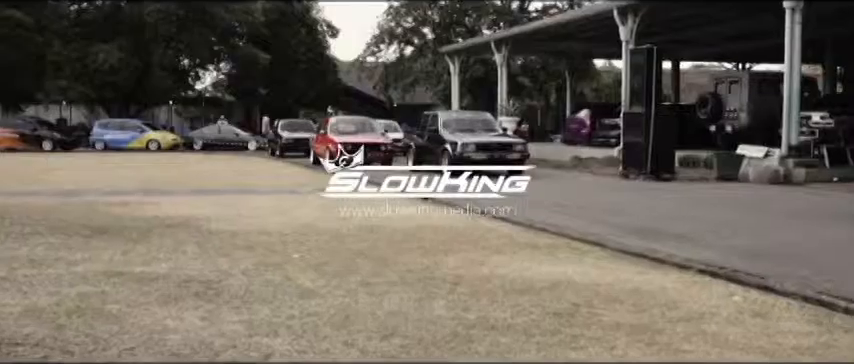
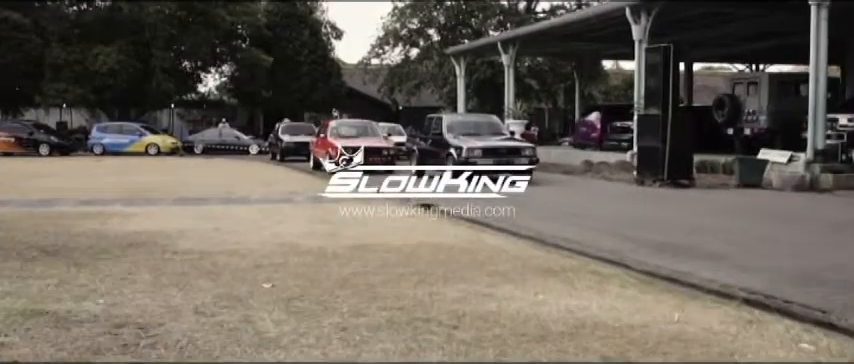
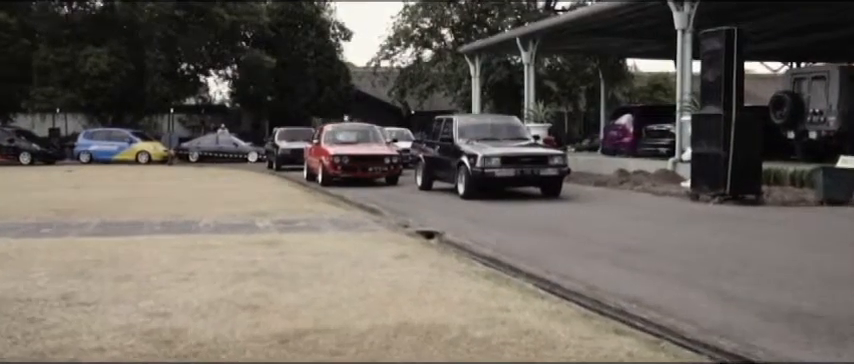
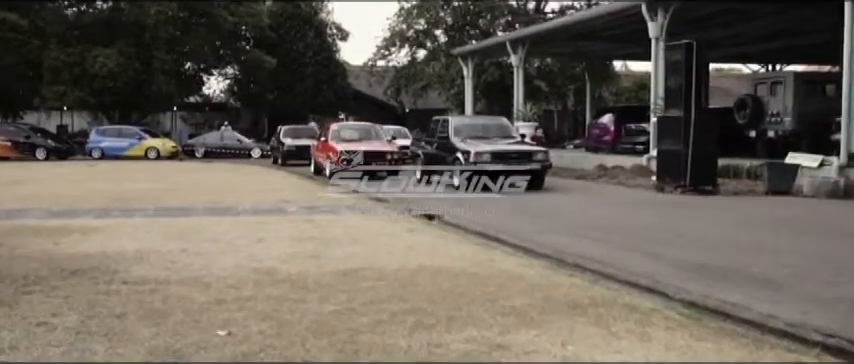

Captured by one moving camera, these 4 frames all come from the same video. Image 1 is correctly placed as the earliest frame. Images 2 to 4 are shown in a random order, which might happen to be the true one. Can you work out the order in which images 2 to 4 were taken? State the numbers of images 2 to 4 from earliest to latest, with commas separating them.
2, 4, 3
